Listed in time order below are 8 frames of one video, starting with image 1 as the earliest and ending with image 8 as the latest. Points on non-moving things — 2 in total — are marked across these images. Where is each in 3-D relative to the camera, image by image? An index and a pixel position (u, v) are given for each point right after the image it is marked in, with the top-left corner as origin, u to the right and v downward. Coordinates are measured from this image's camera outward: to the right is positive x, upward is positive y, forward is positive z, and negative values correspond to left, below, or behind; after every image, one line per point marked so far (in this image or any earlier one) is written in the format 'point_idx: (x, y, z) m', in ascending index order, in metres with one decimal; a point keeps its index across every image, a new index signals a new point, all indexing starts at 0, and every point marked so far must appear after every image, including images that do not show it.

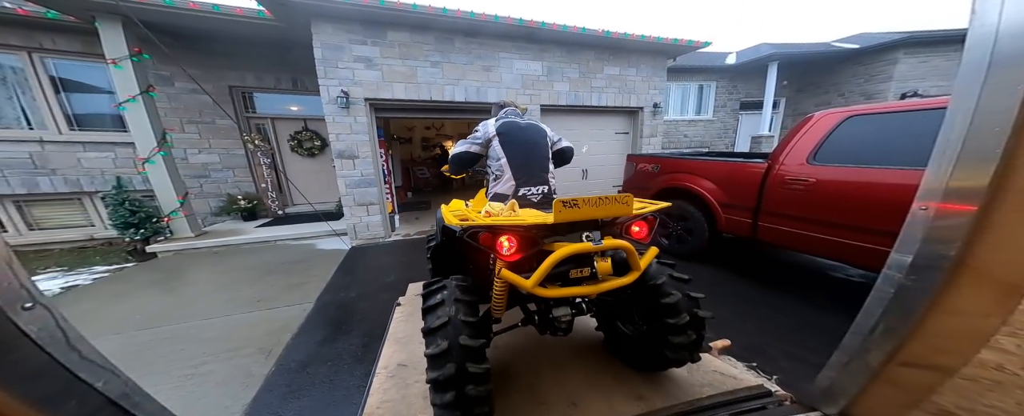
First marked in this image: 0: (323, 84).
0: (-2.7, +1.8, +3.7) m
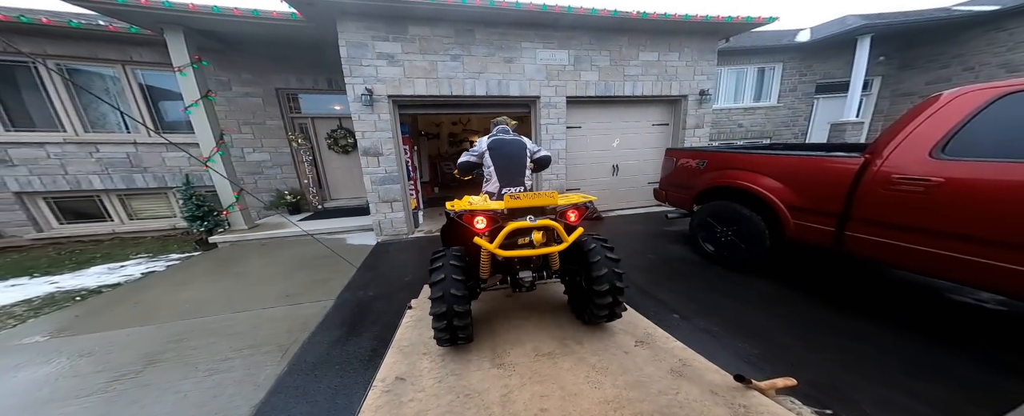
0: (-2.4, +1.9, +3.8) m
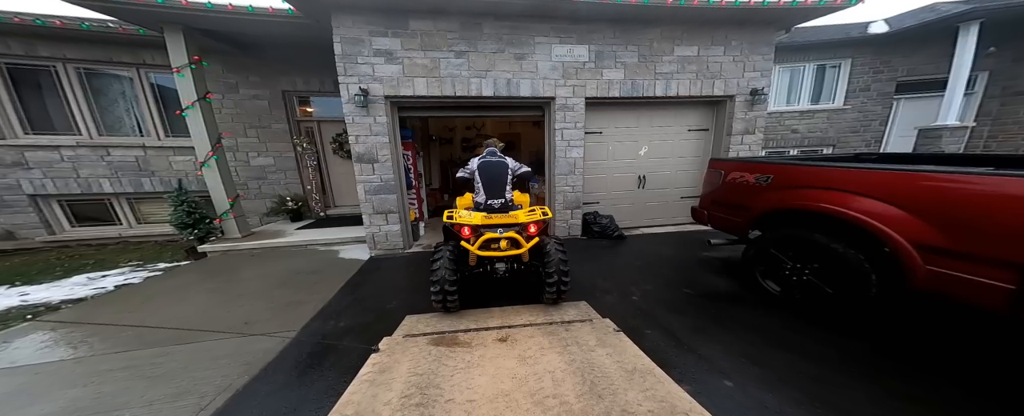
0: (-2.3, +1.7, +3.5) m
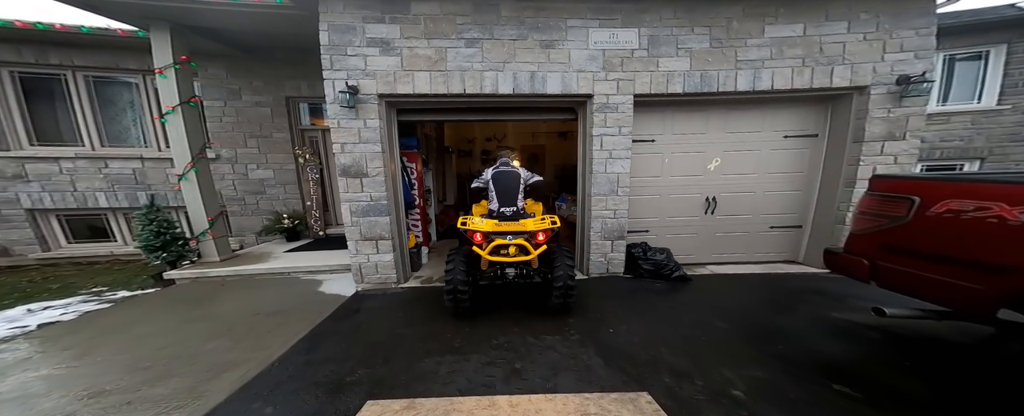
0: (-2.0, +1.4, +2.8) m
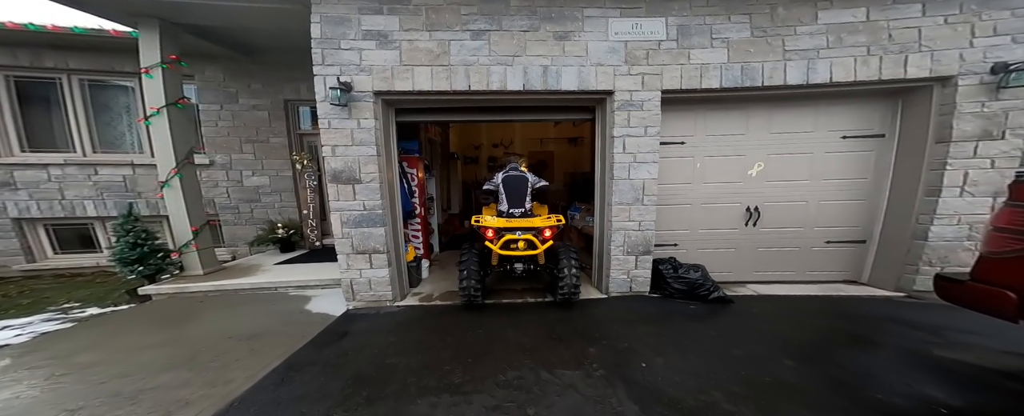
0: (-1.9, +1.3, +2.6) m
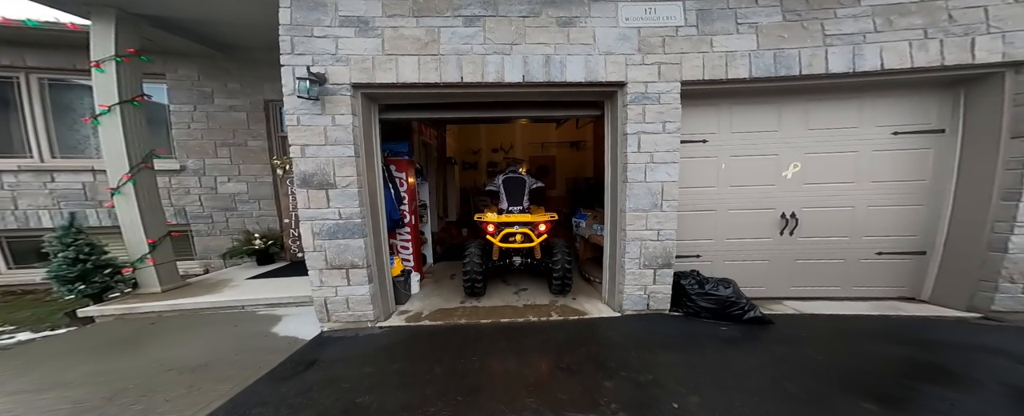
0: (-1.9, +1.2, +2.2) m
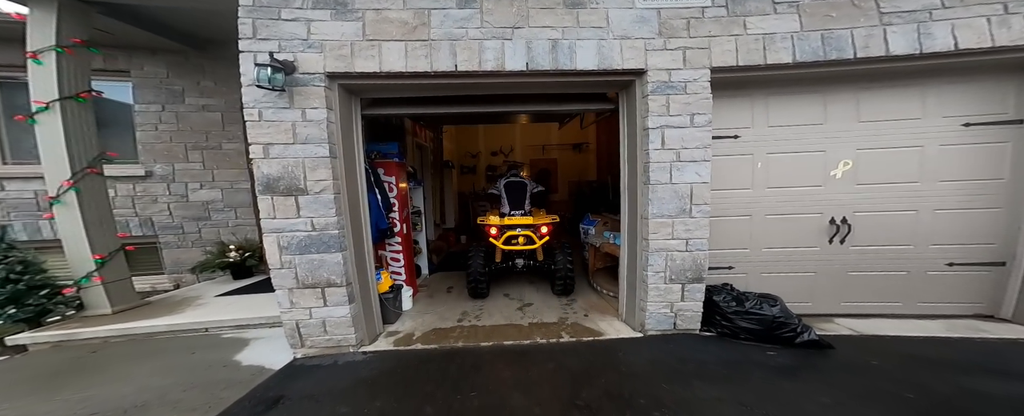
0: (-1.9, +1.2, +1.9) m
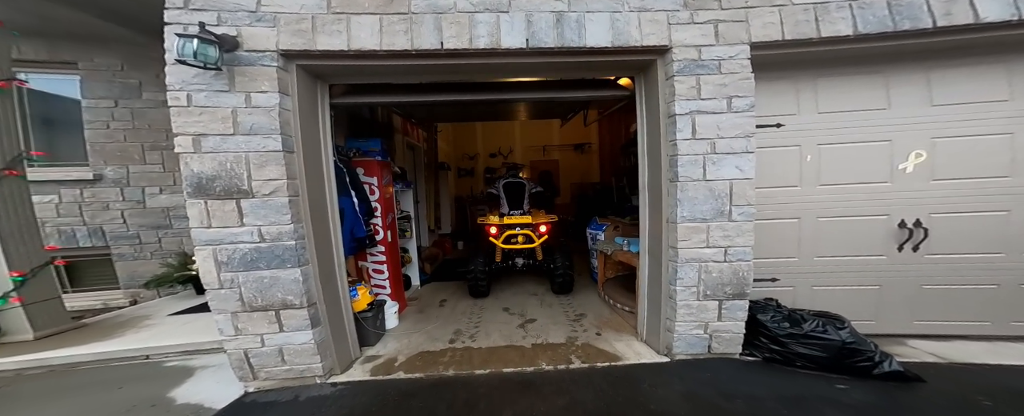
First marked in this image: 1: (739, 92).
0: (-1.9, +1.1, +1.5) m
1: (+1.4, +0.7, +1.6) m
